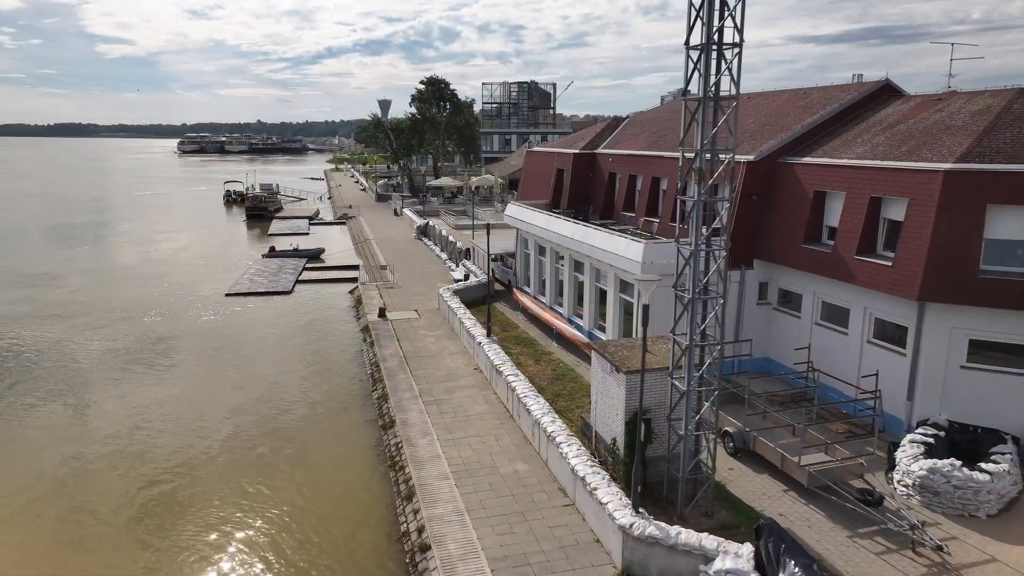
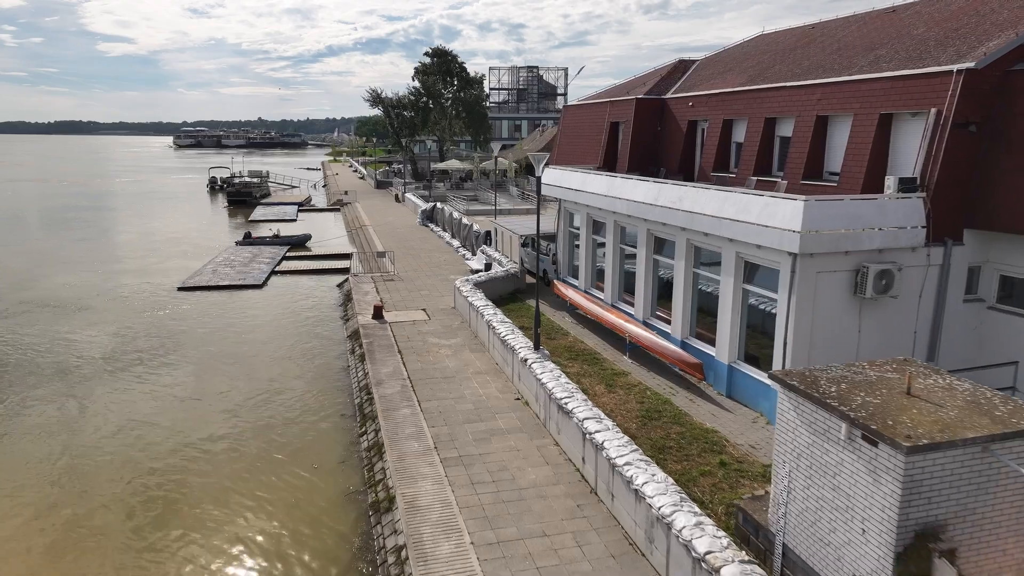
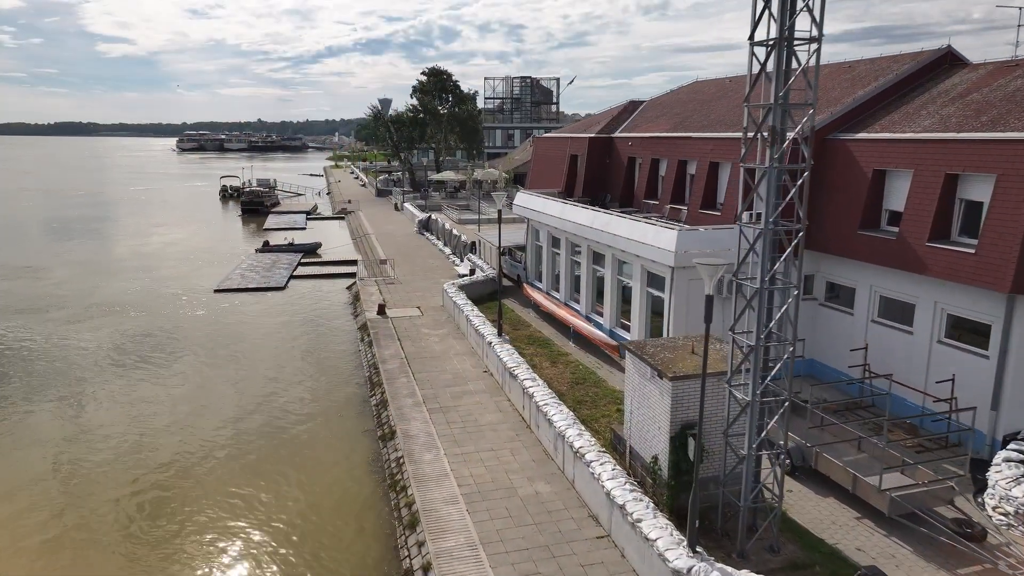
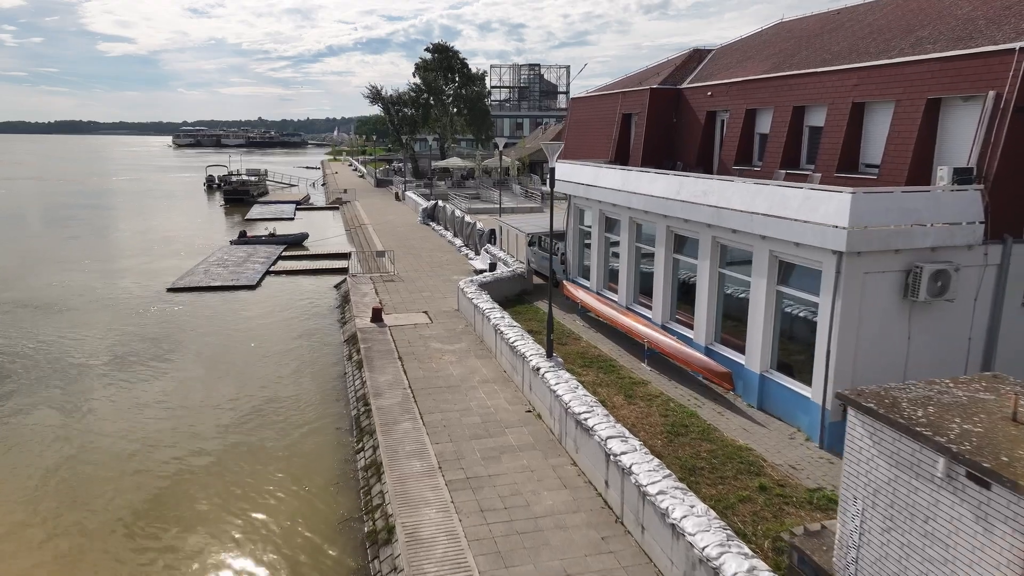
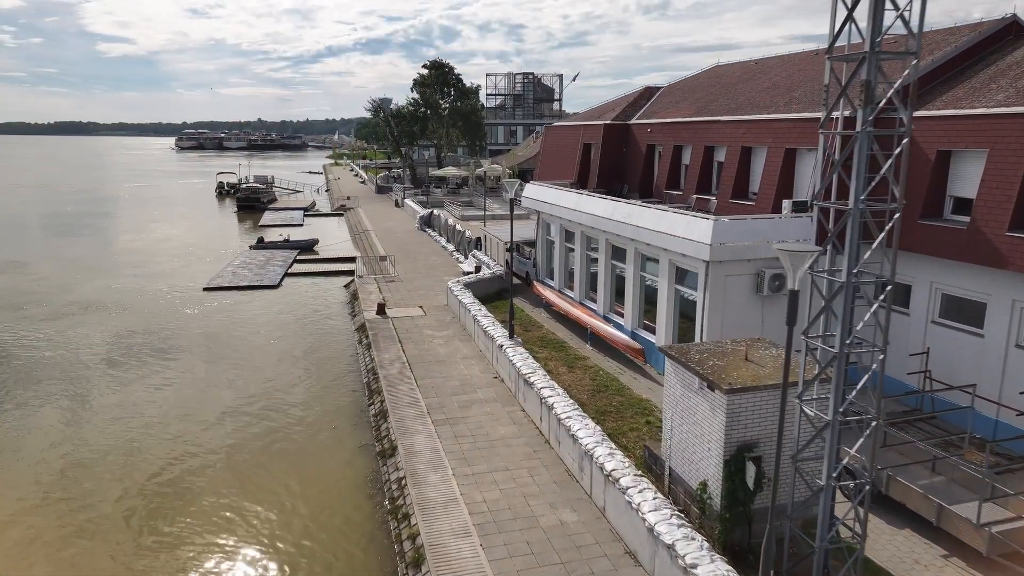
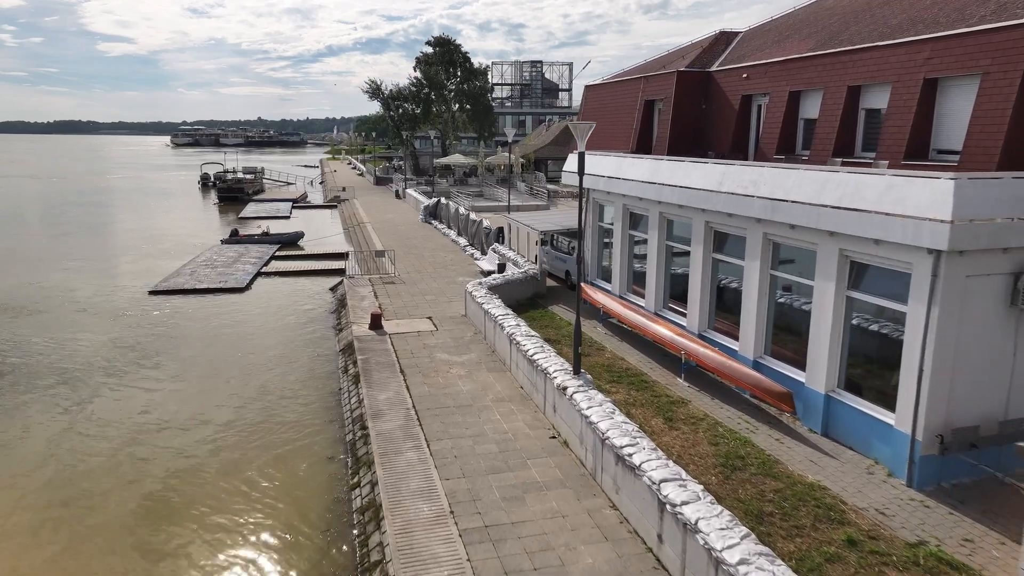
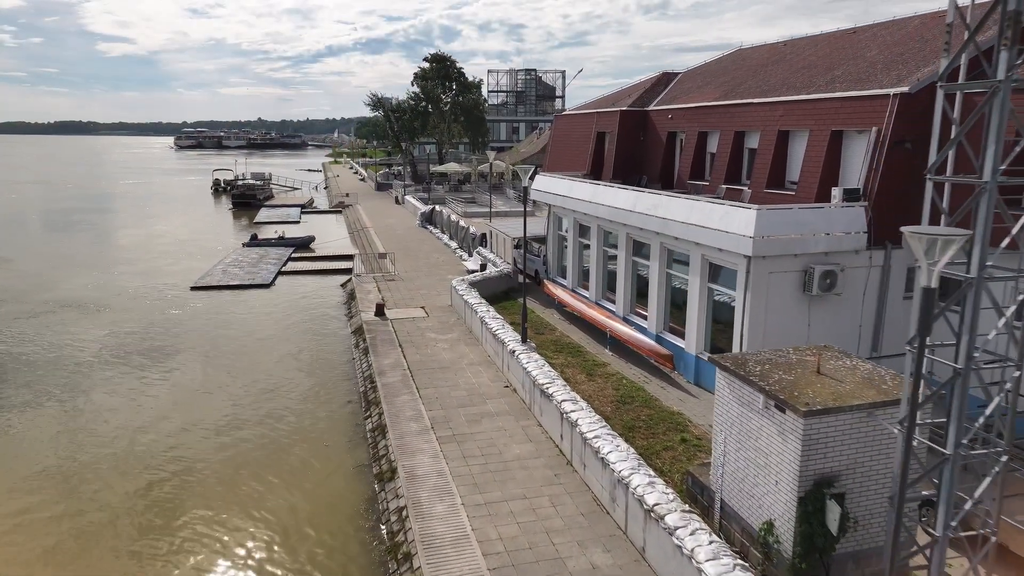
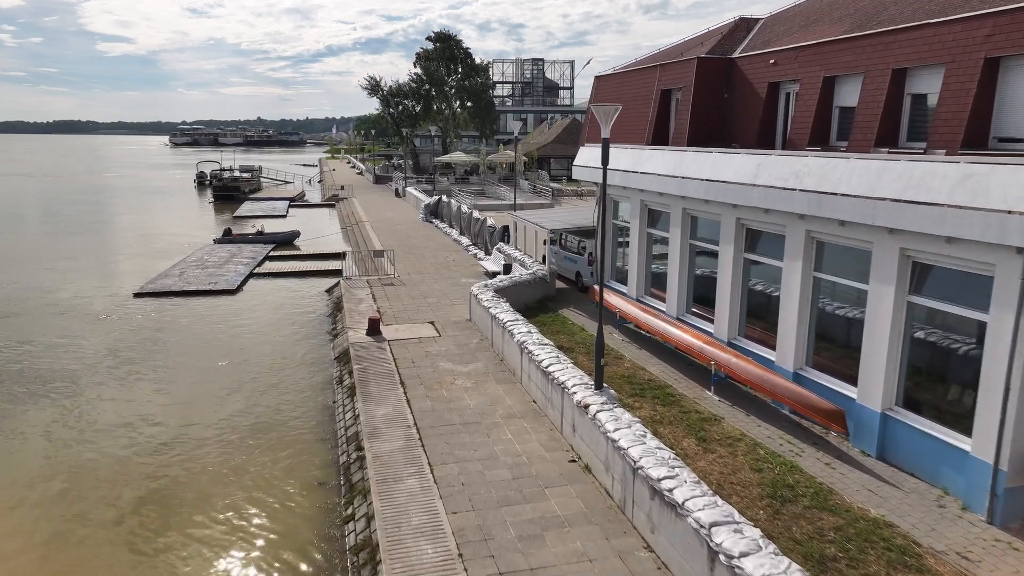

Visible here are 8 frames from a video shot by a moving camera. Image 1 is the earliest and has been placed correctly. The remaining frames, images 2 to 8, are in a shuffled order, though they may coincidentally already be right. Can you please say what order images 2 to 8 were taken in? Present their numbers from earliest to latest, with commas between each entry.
3, 5, 7, 2, 4, 6, 8
